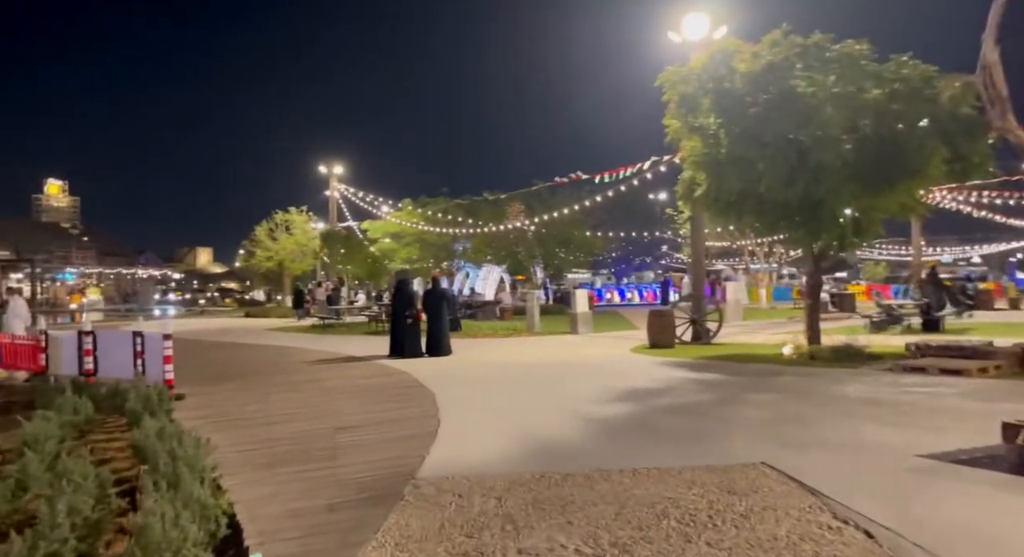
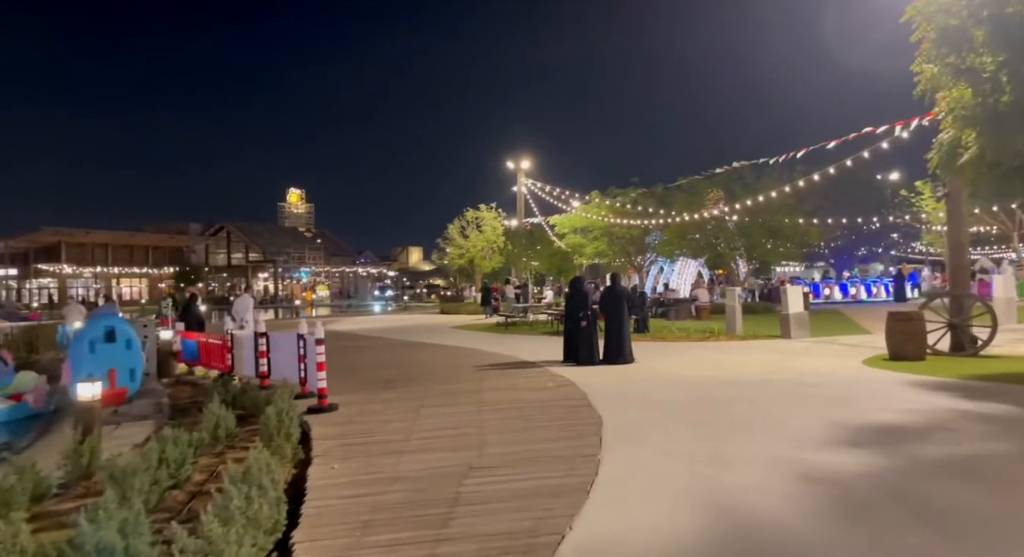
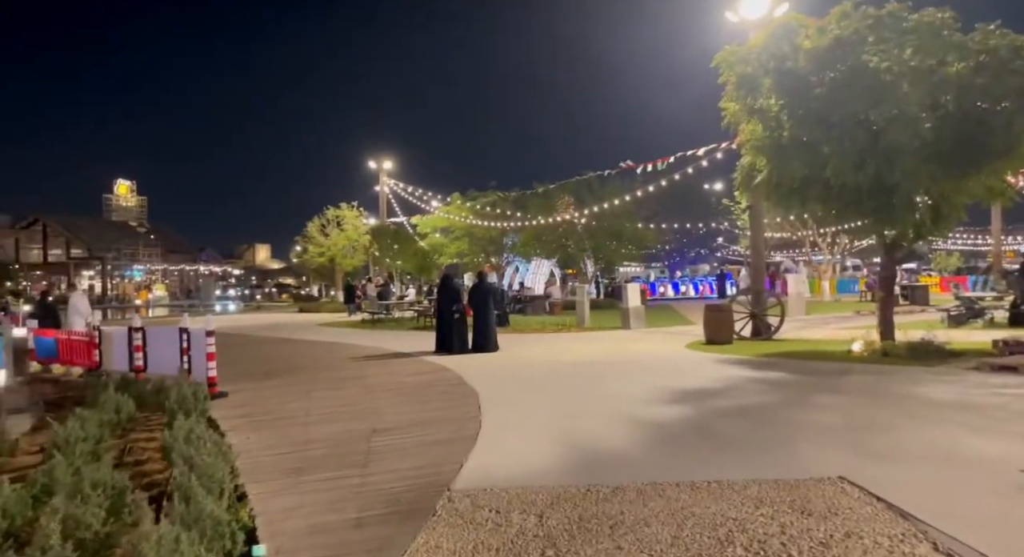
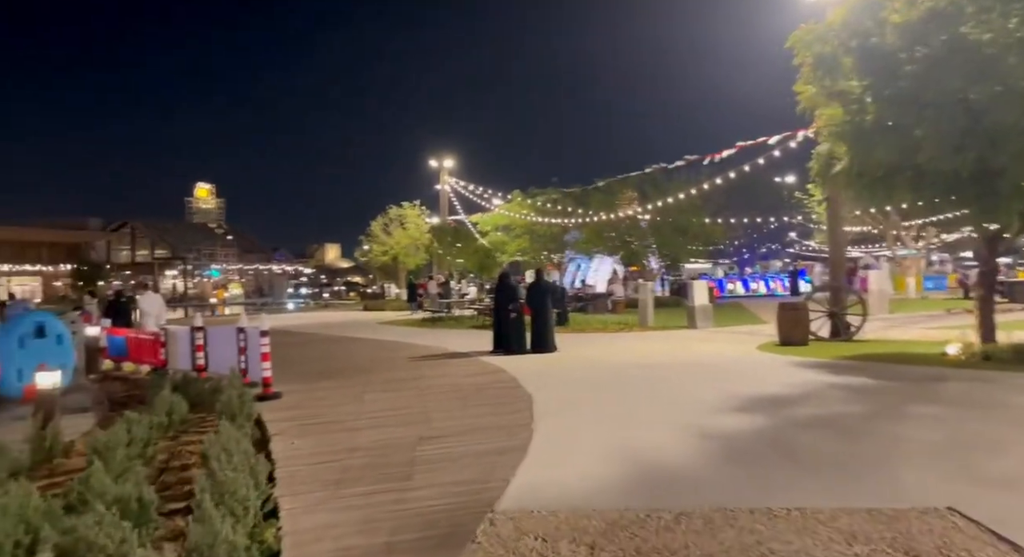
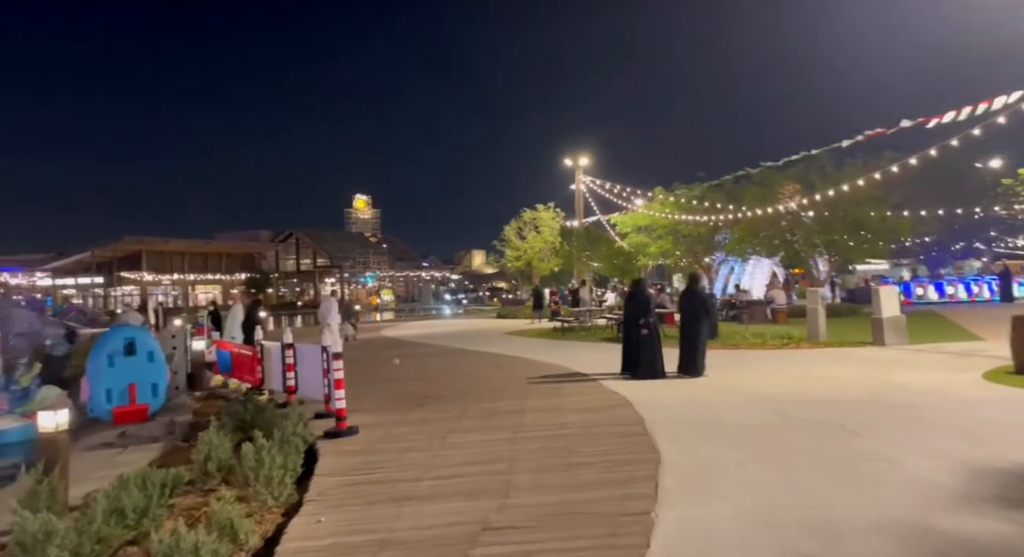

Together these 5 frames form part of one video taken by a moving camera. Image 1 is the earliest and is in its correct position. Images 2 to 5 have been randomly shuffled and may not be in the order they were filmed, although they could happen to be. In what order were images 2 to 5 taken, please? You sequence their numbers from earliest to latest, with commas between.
3, 4, 2, 5
